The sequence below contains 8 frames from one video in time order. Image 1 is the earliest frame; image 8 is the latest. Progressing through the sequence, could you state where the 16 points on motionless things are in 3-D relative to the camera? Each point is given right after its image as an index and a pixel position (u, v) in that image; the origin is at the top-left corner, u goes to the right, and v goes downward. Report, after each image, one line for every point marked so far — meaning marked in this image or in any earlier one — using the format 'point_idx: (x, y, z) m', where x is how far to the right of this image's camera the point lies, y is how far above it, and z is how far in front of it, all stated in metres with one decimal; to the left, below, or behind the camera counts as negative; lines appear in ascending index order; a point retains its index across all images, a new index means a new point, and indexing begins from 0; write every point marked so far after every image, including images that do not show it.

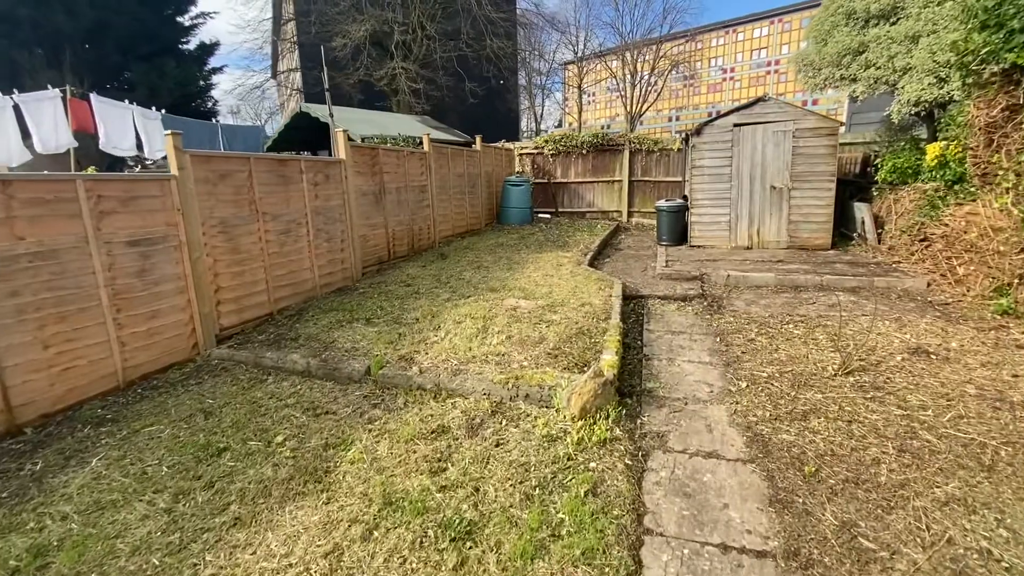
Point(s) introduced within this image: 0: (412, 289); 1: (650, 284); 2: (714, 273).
0: (-1.2, 0.0, +5.6) m
1: (+1.8, +0.1, +6.2) m
2: (+2.7, +0.2, +6.3) m
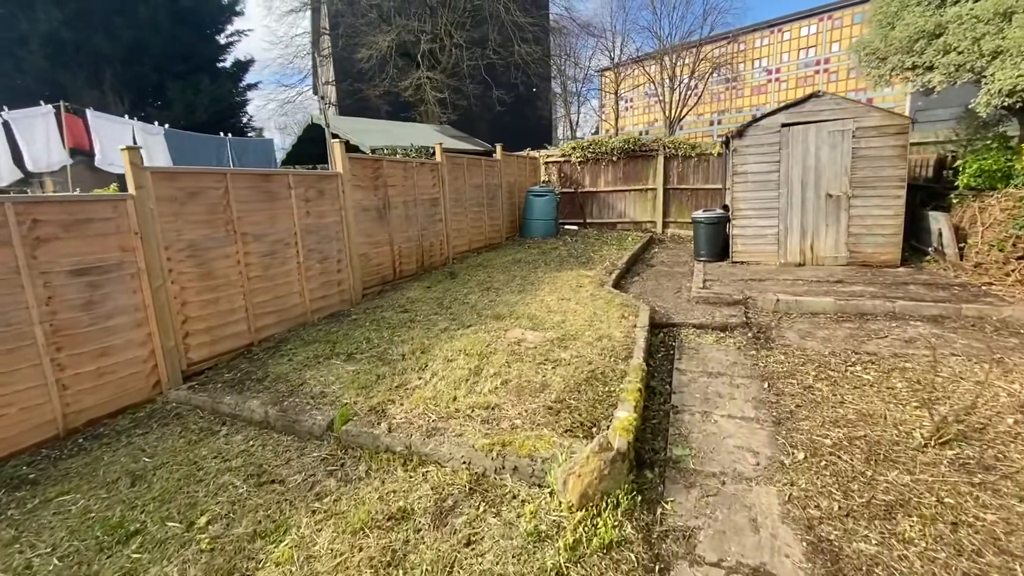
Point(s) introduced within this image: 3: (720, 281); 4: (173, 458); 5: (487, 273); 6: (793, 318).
0: (-1.1, -0.3, +5.0) m
1: (+1.9, -0.2, +5.4) m
2: (+2.8, -0.1, +5.4) m
3: (+2.7, +0.1, +6.3) m
4: (-2.2, -1.1, +3.1) m
5: (-0.4, +0.2, +6.8) m
6: (+2.9, -0.3, +5.0) m
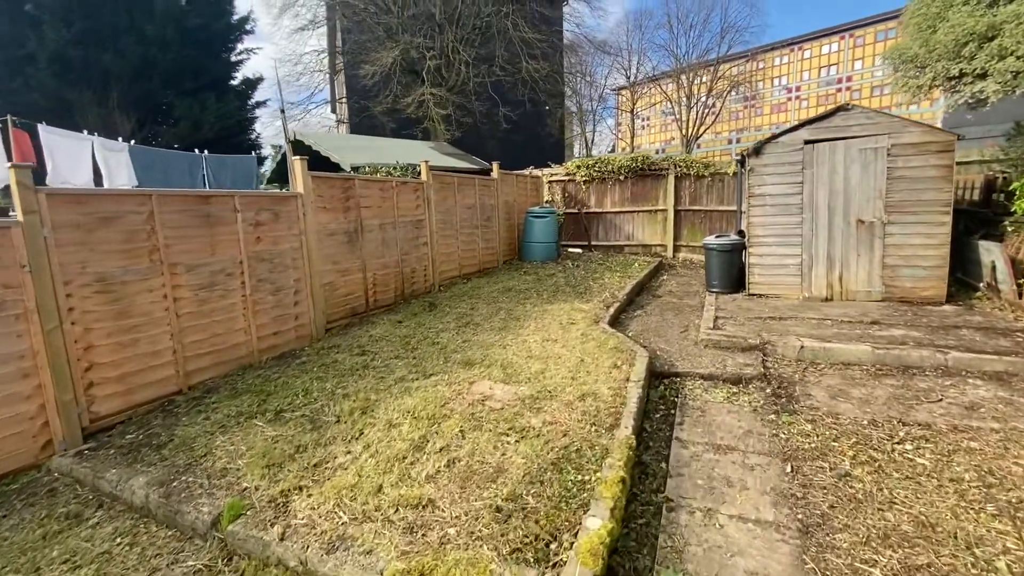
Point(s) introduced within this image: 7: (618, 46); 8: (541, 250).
0: (-1.3, -0.6, +4.3) m
1: (+1.7, -0.6, +4.6) m
2: (+2.6, -0.5, +4.6) m
3: (+2.5, -0.4, +5.5) m
4: (-2.5, -1.4, +2.4) m
5: (-0.5, -0.2, +6.1) m
6: (+2.7, -0.7, +4.2) m
7: (+4.4, +9.7, +19.3) m
8: (+0.6, +0.8, +9.5) m
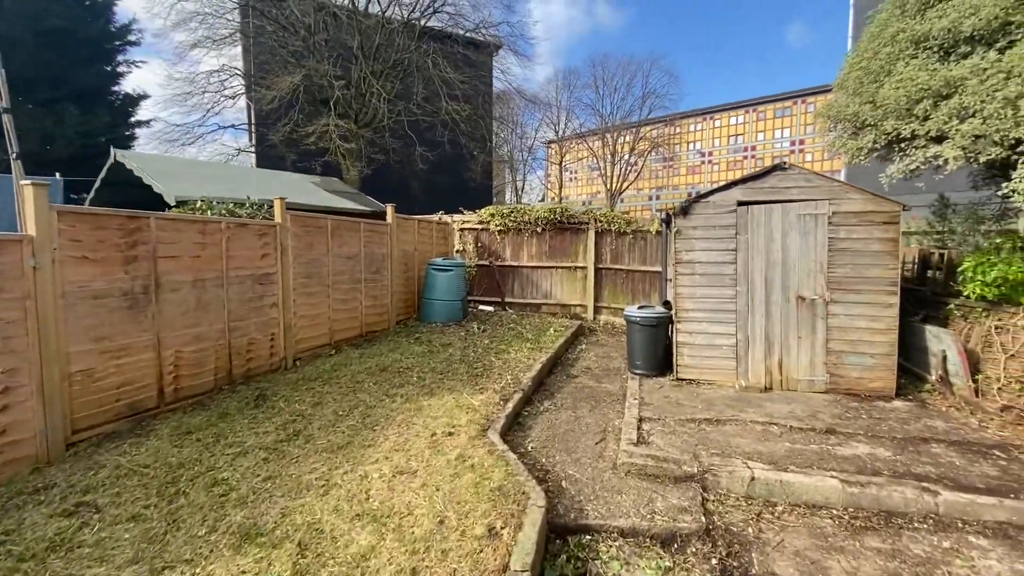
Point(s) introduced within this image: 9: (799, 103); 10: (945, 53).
0: (-2.3, -1.2, +2.5) m
1: (+0.6, -1.4, +3.2) m
2: (+1.5, -1.3, +3.4) m
3: (+1.3, -1.2, +4.2) m
4: (-3.2, -1.7, +0.4) m
5: (-1.8, -1.0, +4.4) m
6: (+1.7, -1.4, +3.0) m
7: (+1.4, +7.6, +19.1) m
8: (-1.2, -0.4, +8.1) m
9: (+9.5, +6.1, +16.0) m
10: (+4.0, +2.2, +4.4) m
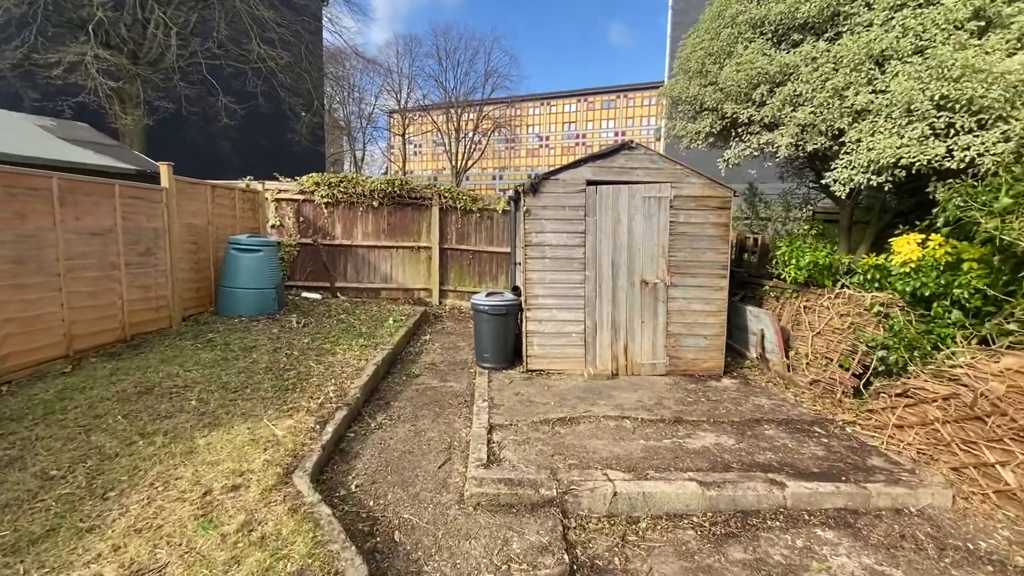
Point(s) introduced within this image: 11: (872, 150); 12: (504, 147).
0: (-2.9, -1.3, +1.0) m
1: (-0.3, -1.3, +2.6) m
2: (+0.5, -1.2, +3.0) m
3: (0.0, -1.1, +3.7) m
4: (-3.1, -1.9, -1.3) m
5: (-3.0, -1.0, +2.9) m
6: (+0.7, -1.4, +2.7) m
7: (-4.6, +8.3, +17.4) m
8: (-3.5, -0.2, +6.5) m
9: (+4.0, +6.9, +17.1) m
10: (+2.5, +2.3, +4.5) m
11: (+2.9, +1.1, +3.9) m
12: (-0.3, +5.7, +18.8) m
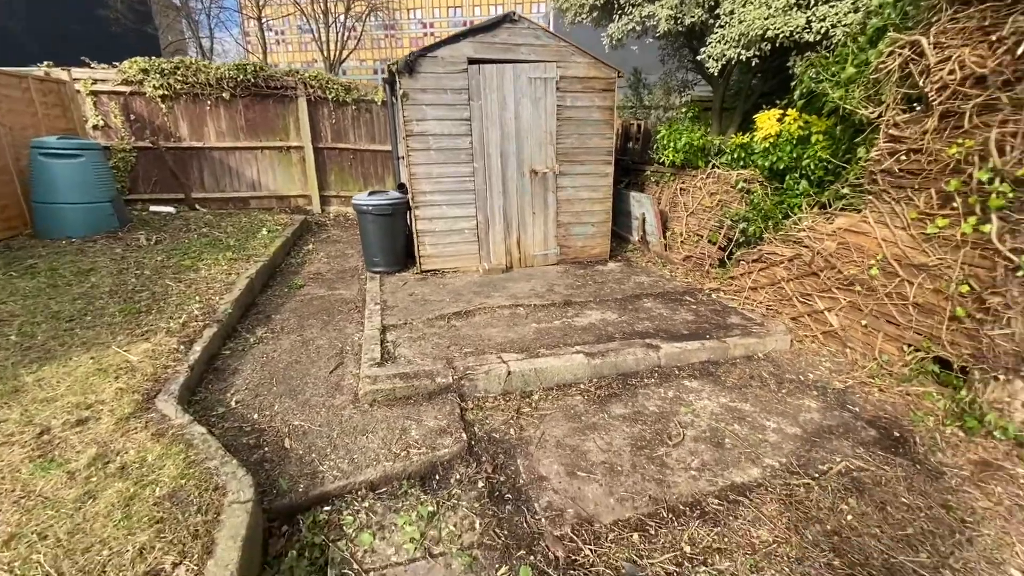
0: (-3.0, -1.3, +0.5) m
1: (-0.9, -0.8, +2.5) m
2: (-0.2, -0.5, +3.1) m
3: (-0.8, -0.3, +3.7) m
4: (-2.7, -2.3, -1.6) m
5: (-3.6, -0.6, +2.3) m
6: (+0.2, -0.7, +2.8) m
7: (-8.7, +11.0, +14.0) m
8: (-4.9, +0.8, +5.5) m
9: (-0.1, +10.3, +15.7) m
10: (+1.3, +3.4, +4.2) m
11: (+1.9, +2.1, +3.9) m
12: (-4.6, +9.1, +16.7) m
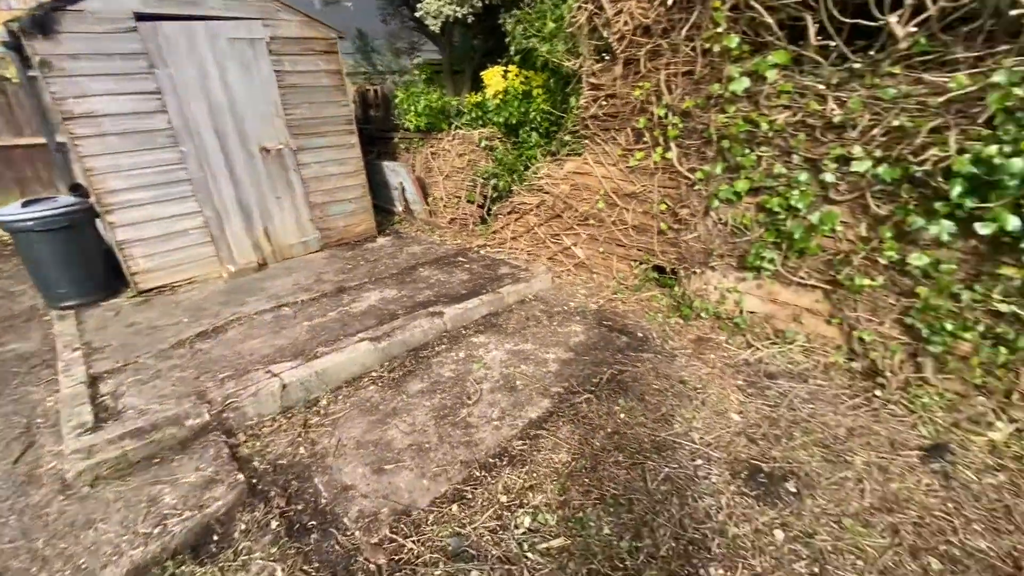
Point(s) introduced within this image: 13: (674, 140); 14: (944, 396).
0: (-2.7, -2.0, -0.9) m
1: (-1.7, -1.0, +1.8) m
2: (-1.4, -0.5, +2.6) m
3: (-2.2, -0.5, +2.9) m
4: (-1.3, -2.9, -2.5) m
5: (-4.0, -1.4, +0.5) m
6: (-1.0, -0.7, +2.5) m
7: (-15.9, +8.8, +7.8) m
8: (-6.9, -0.3, +2.7) m
9: (-8.9, +10.1, +13.0) m
10: (-1.4, +3.6, +3.9) m
11: (-0.5, +2.5, +3.9) m
12: (-13.0, +7.9, +12.1) m
13: (+1.0, +0.9, +2.9) m
14: (+1.9, -0.5, +2.1) m
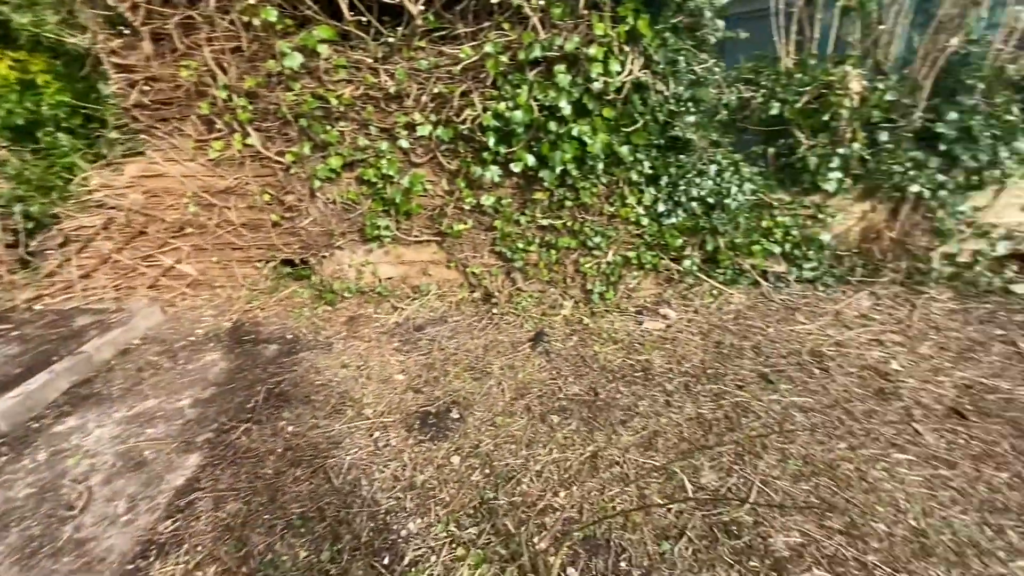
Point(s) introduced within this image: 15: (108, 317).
0: (-1.0, -2.6, -2.1) m
1: (-2.3, -1.6, +0.5) m
2: (-2.6, -1.2, +1.2) m
3: (-3.4, -1.4, +0.9) m
4: (+1.3, -3.0, -2.5) m
5: (-3.0, -2.6, -1.9) m
6: (-2.2, -1.1, +1.4) m
7: (-19.2, +2.9, -4.6) m
8: (-6.8, -2.6, -2.0) m
9: (-17.5, +5.8, +3.5) m
10: (-4.6, +2.7, +1.6) m
11: (-3.6, +1.9, +2.4) m
12: (-19.4, +2.5, +0.6) m
13: (-1.4, +0.9, +2.7) m
14: (+0.1, 0.0, +2.8) m
15: (-2.4, -0.2, +2.9) m
